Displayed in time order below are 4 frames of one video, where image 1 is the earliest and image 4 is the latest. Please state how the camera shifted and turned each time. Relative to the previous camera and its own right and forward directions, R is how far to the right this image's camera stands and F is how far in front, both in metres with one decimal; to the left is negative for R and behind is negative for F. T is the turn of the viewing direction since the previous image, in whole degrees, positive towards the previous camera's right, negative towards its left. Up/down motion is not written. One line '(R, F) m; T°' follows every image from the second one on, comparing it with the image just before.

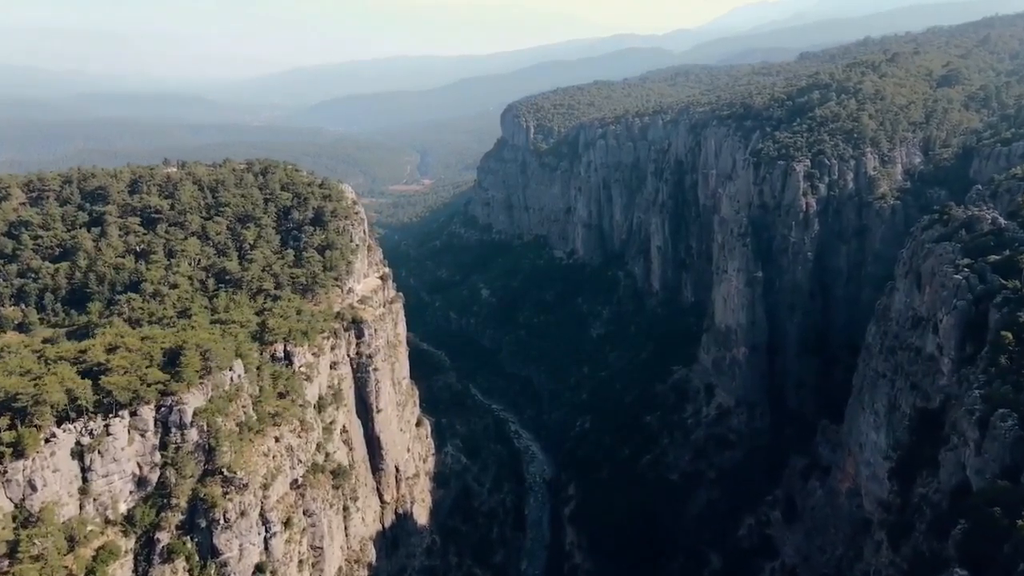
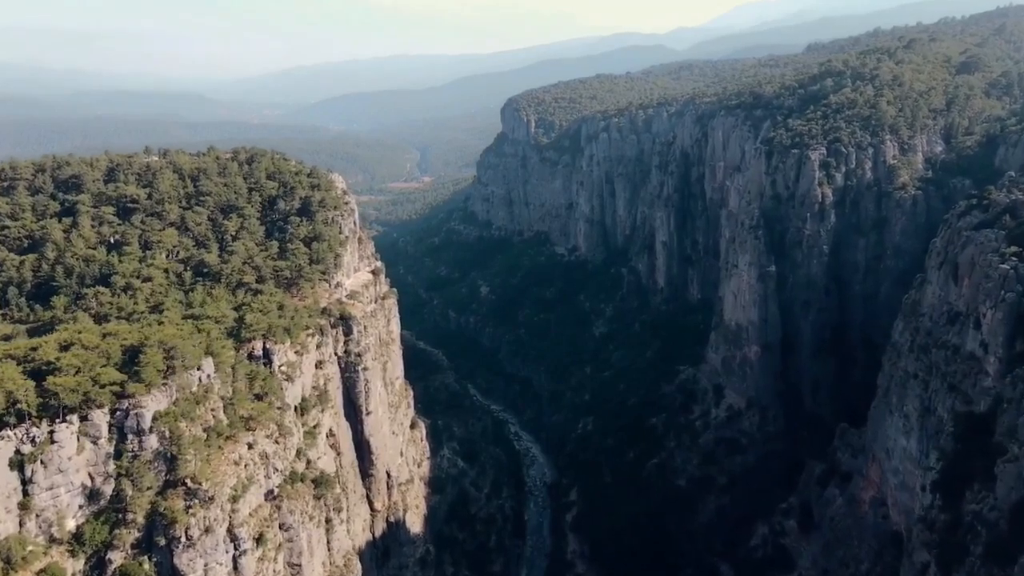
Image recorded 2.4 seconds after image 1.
(+0.1, +3.2) m; 0°
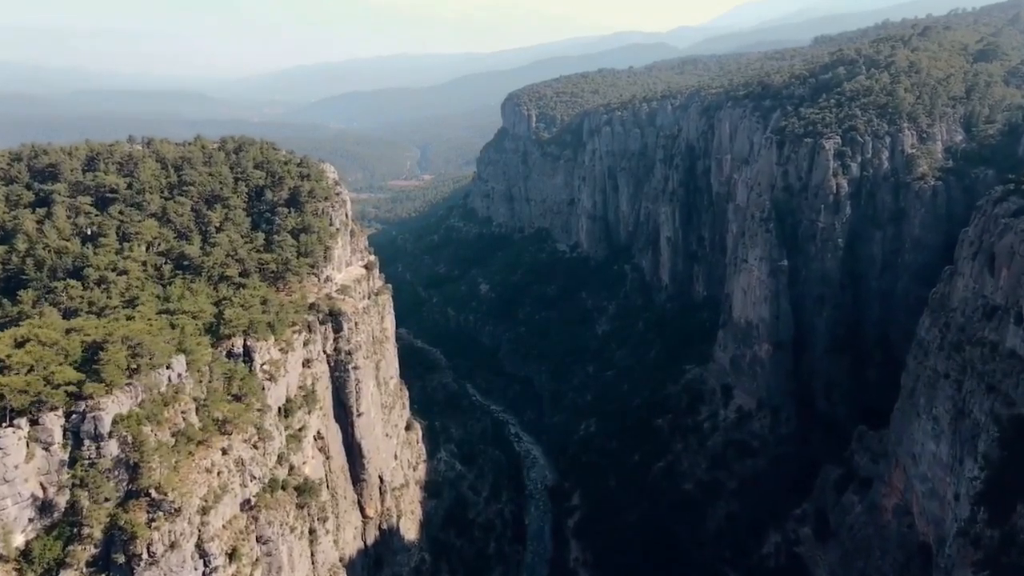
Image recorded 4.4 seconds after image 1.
(+0.1, +2.6) m; 0°
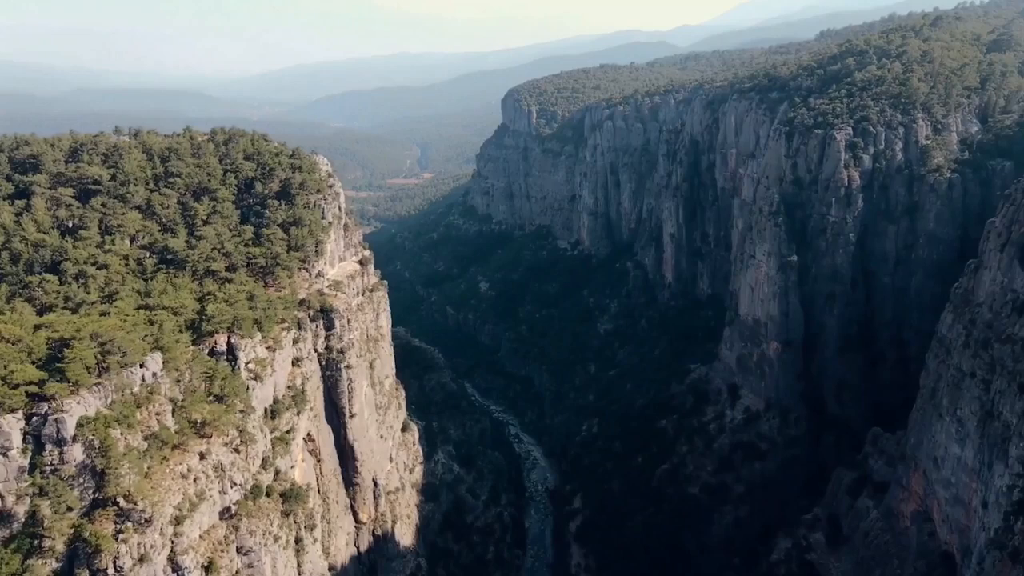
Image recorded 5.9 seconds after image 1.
(+0.1, +1.9) m; 0°
